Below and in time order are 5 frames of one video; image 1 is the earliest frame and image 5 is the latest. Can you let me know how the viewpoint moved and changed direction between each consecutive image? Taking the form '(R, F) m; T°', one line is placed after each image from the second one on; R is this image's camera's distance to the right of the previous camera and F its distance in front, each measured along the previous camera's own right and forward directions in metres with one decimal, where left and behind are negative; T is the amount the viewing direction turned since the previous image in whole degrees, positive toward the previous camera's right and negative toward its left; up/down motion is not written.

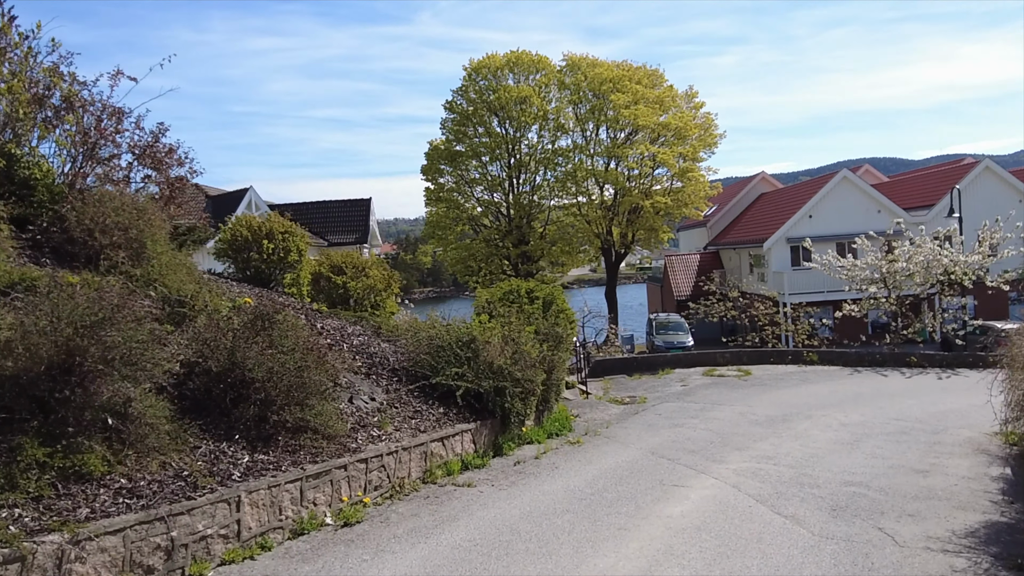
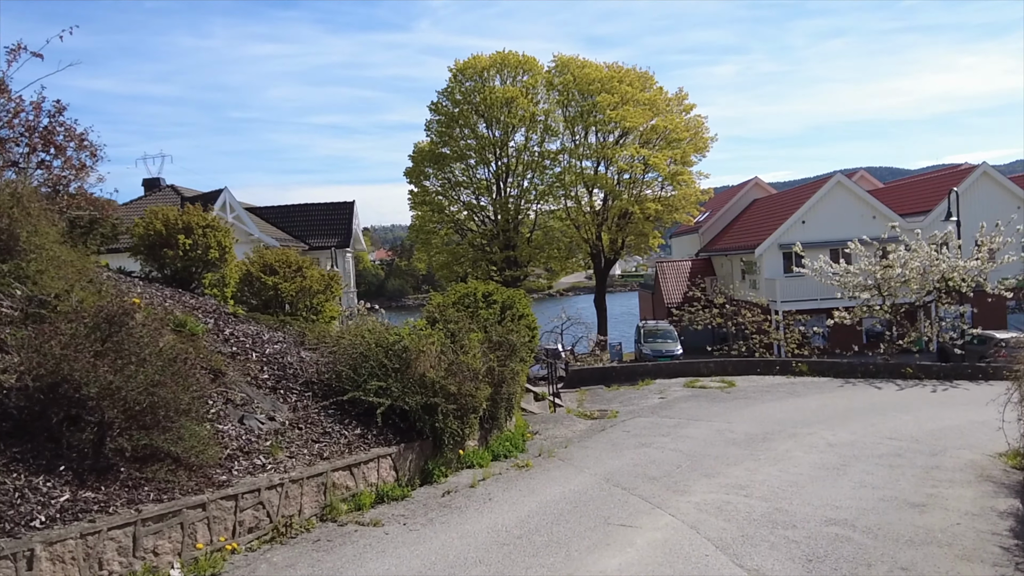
(+0.8, +1.4) m; 0°
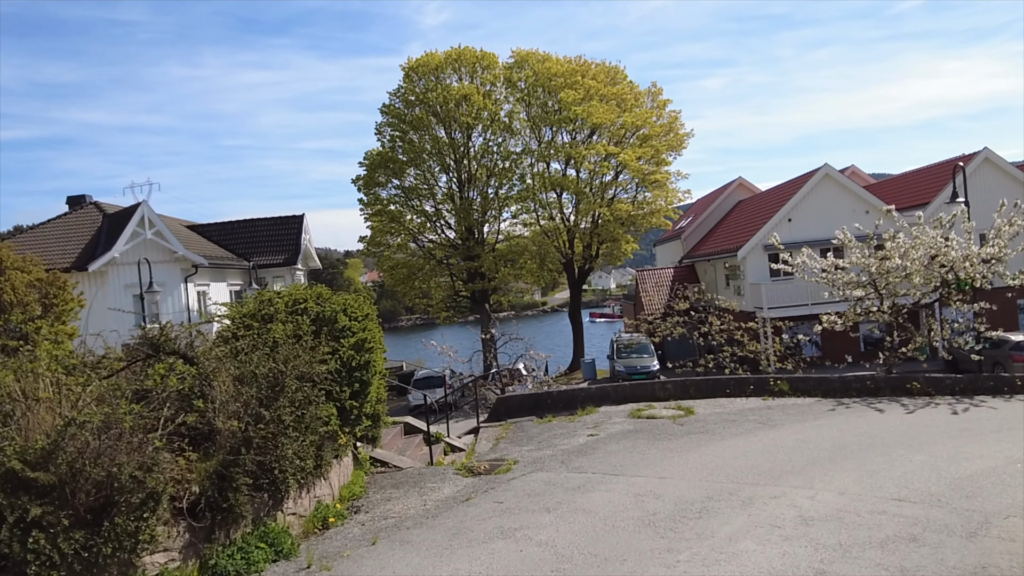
(+2.2, +4.2) m; 0°
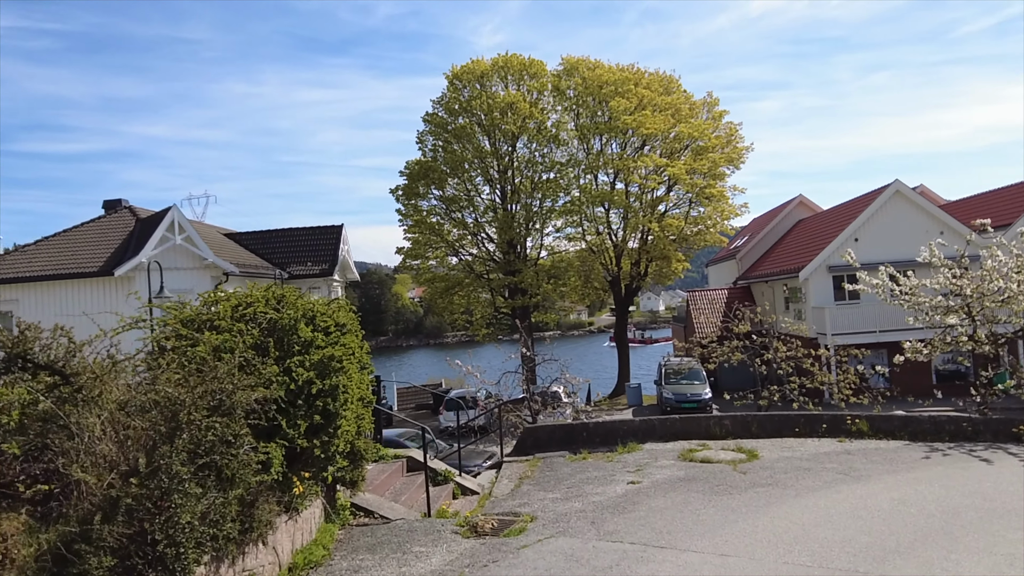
(+0.3, +2.2) m; -4°
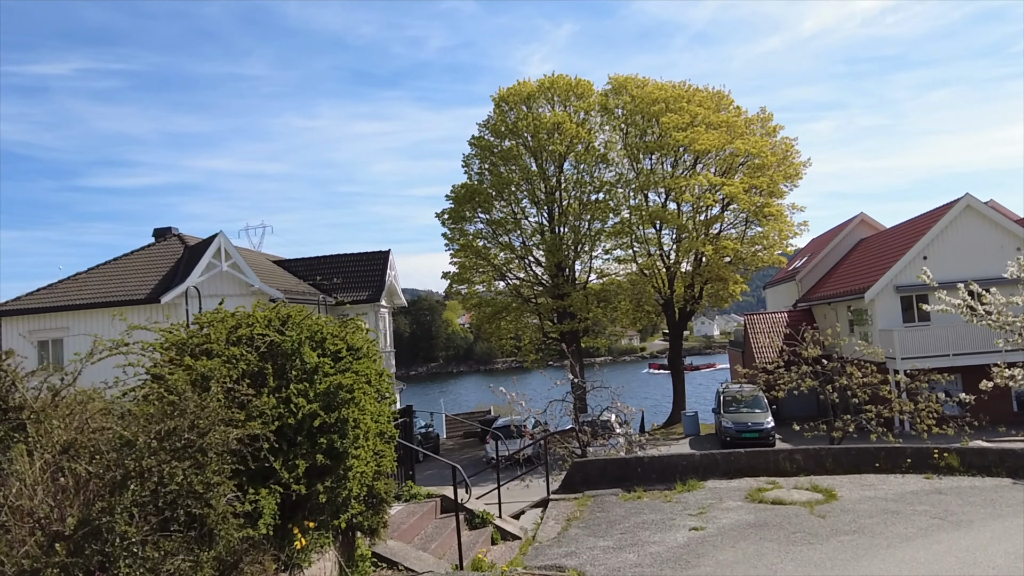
(+0.1, +1.1) m; -4°
